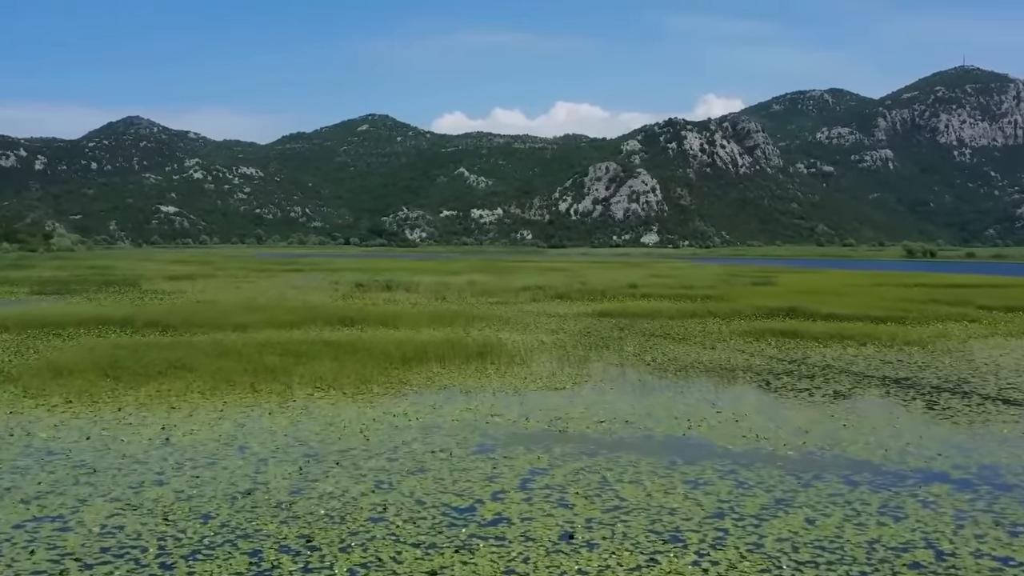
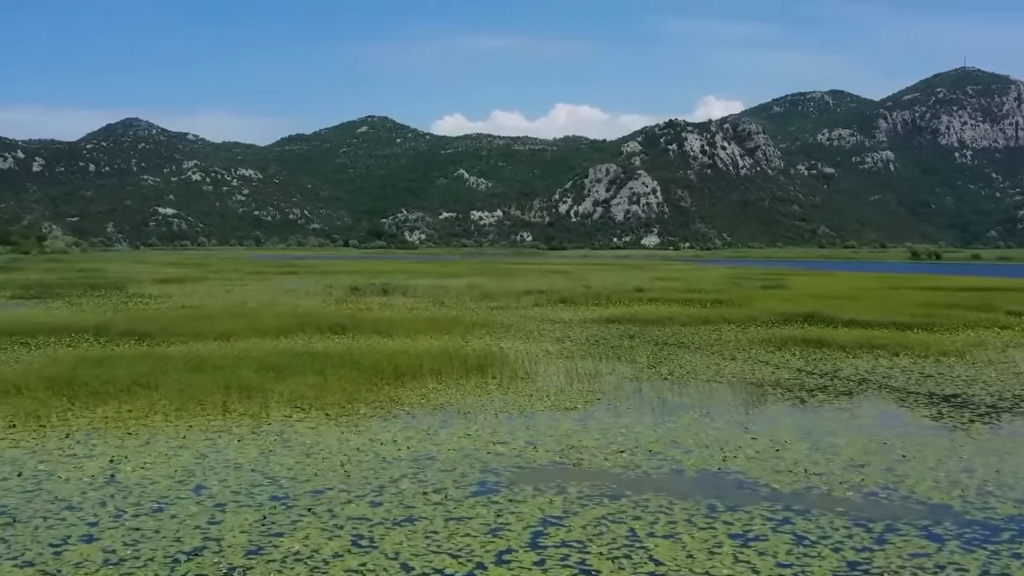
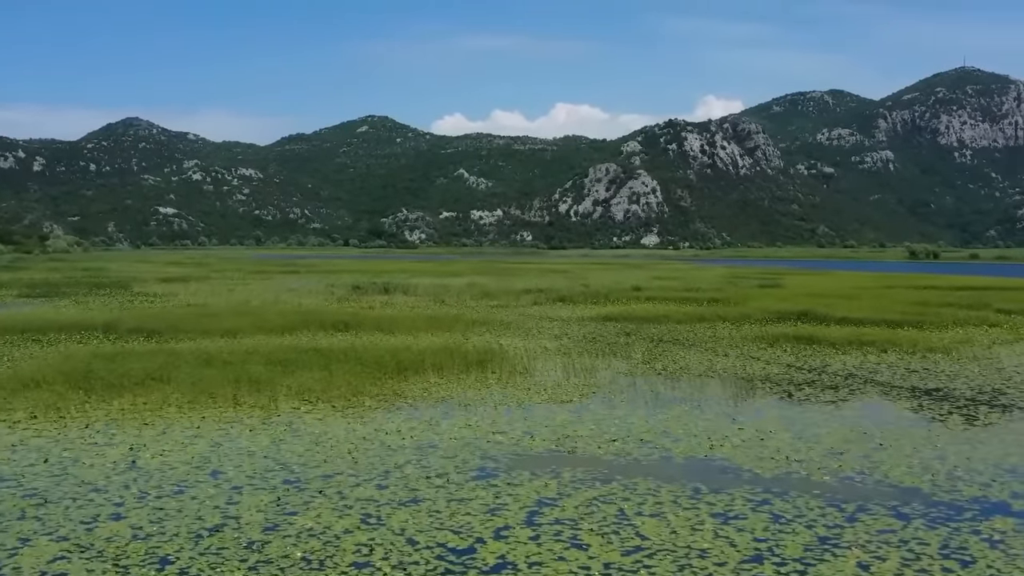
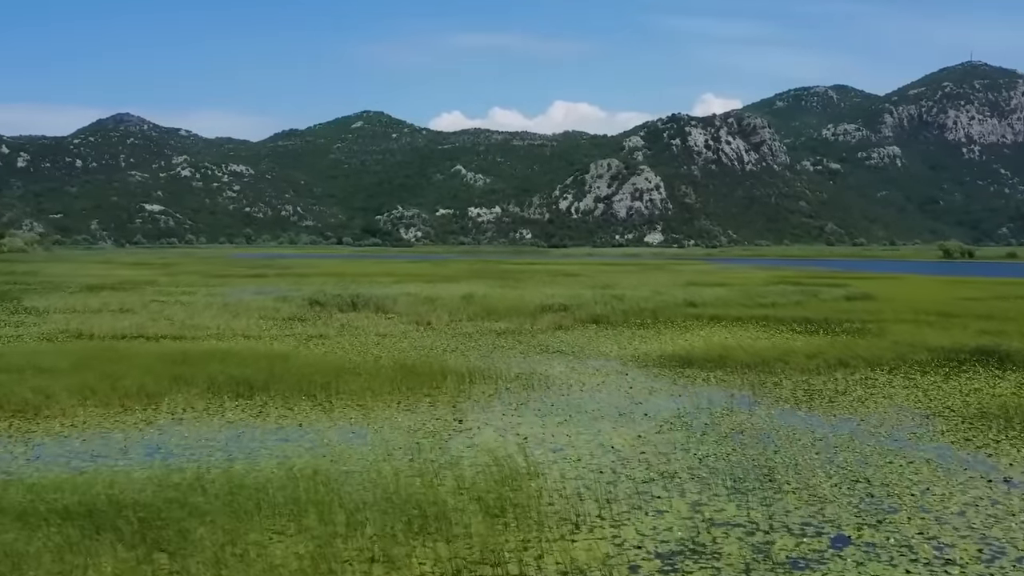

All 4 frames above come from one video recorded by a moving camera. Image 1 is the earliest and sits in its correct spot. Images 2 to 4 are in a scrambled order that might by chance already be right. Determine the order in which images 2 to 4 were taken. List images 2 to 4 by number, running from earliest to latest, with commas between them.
3, 2, 4
